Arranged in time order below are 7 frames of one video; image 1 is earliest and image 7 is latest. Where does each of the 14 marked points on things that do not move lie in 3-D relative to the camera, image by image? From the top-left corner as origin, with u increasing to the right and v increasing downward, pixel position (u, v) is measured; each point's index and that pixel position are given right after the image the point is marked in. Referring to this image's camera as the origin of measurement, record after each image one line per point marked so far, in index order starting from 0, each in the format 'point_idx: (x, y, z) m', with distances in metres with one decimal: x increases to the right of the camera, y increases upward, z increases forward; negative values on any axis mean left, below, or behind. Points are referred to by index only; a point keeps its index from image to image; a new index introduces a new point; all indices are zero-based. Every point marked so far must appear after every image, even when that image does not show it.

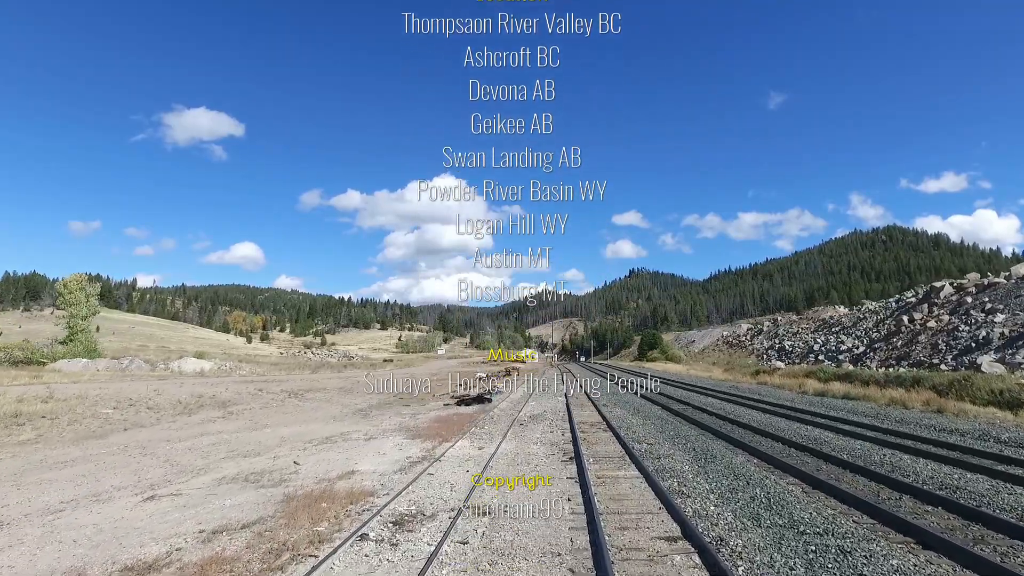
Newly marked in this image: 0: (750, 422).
0: (+8.0, -4.5, +17.7) m
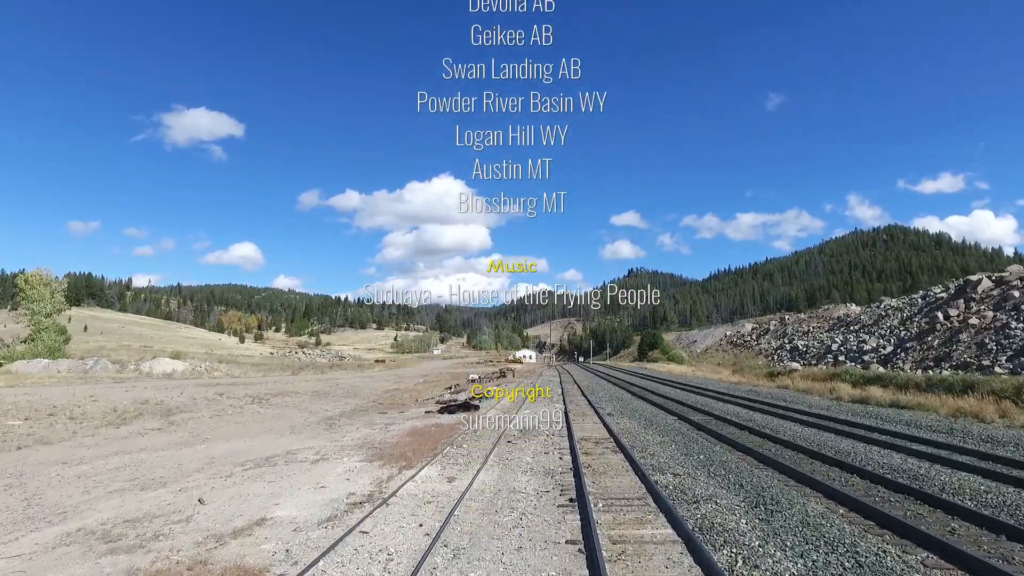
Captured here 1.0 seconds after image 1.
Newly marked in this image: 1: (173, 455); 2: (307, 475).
0: (+7.6, -4.0, +14.2) m
1: (-9.8, -4.9, +15.4) m
2: (-4.8, -4.4, +12.5) m
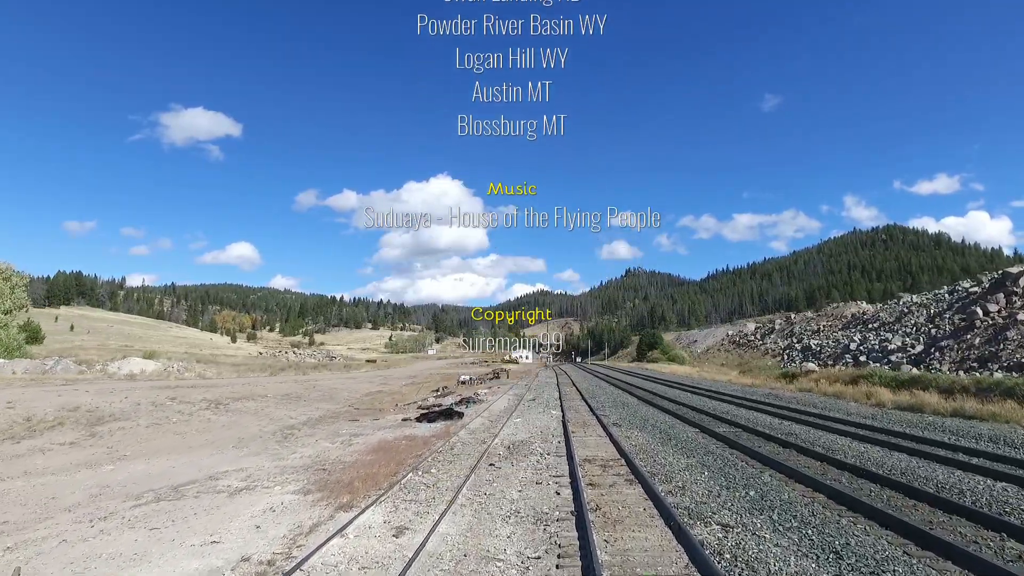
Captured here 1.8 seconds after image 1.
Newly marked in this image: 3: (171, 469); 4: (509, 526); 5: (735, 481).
0: (+7.2, -3.6, +10.8) m
1: (-10.2, -4.4, +12.0) m
2: (-5.2, -3.9, +9.2) m
3: (-8.6, -4.6, +13.4) m
4: (0.0, -3.5, +8.0) m
5: (+4.1, -3.6, +9.7) m
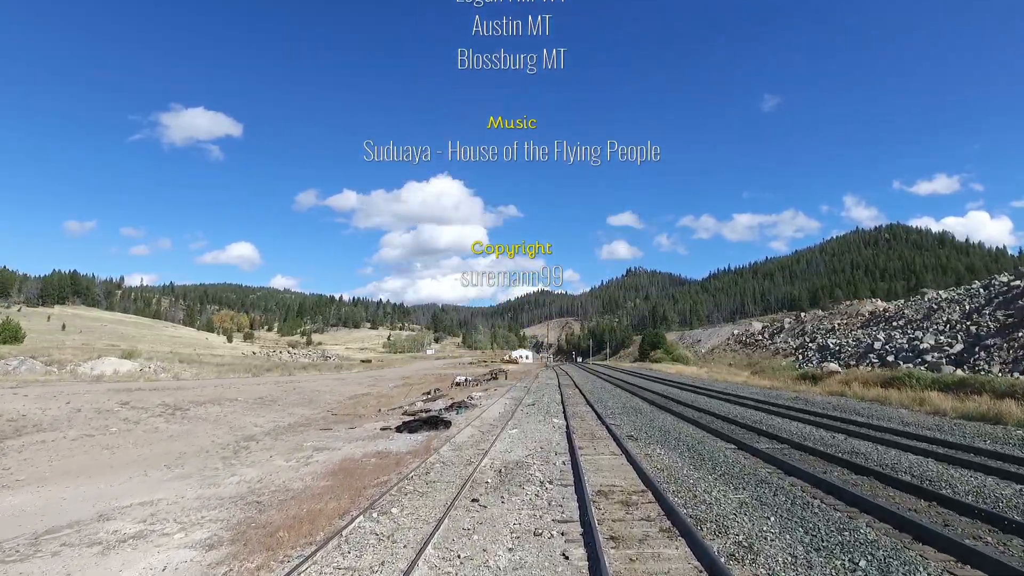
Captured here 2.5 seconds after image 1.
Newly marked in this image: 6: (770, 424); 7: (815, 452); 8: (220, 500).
0: (+7.0, -3.2, +7.8) m
1: (-10.4, -4.0, +8.9) m
2: (-5.4, -3.5, +6.1) m
3: (-8.8, -4.2, +10.3) m
4: (-0.2, -3.1, +4.9) m
5: (+3.9, -3.1, +6.7) m
6: (+8.4, -4.4, +17.2) m
7: (+6.9, -3.7, +11.9) m
8: (-5.8, -4.2, +10.6) m
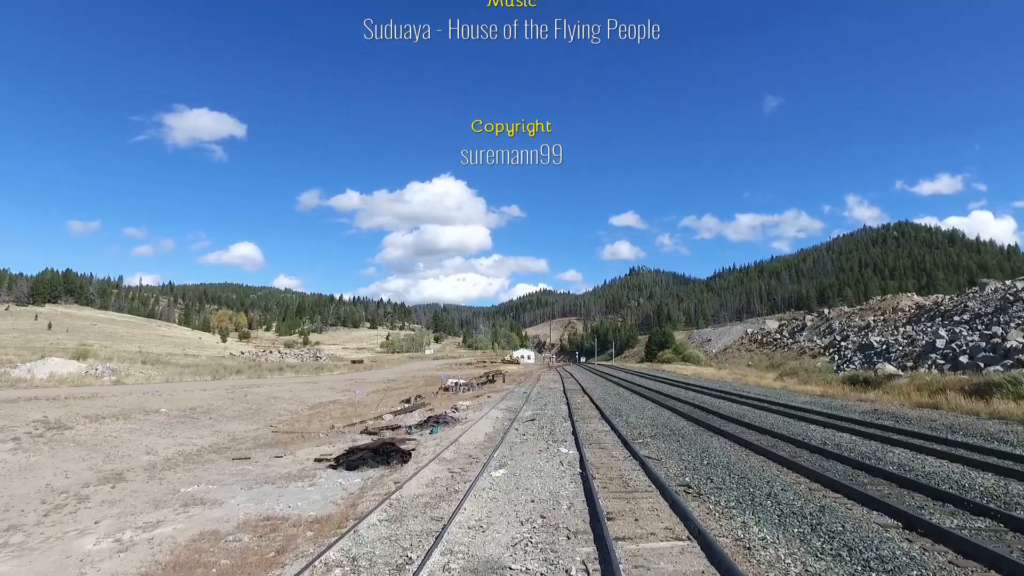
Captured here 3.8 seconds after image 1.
0: (+6.7, -2.4, +1.8) m
1: (-10.7, -3.2, +3.0) m
2: (-5.7, -2.8, +0.2) m
3: (-9.1, -3.4, +4.4) m
4: (-0.6, -2.4, -1.0) m
5: (+3.6, -2.4, +0.7) m
6: (+8.1, -3.7, +11.2) m
7: (+6.5, -2.9, +5.9) m
8: (-6.1, -3.4, +4.7) m
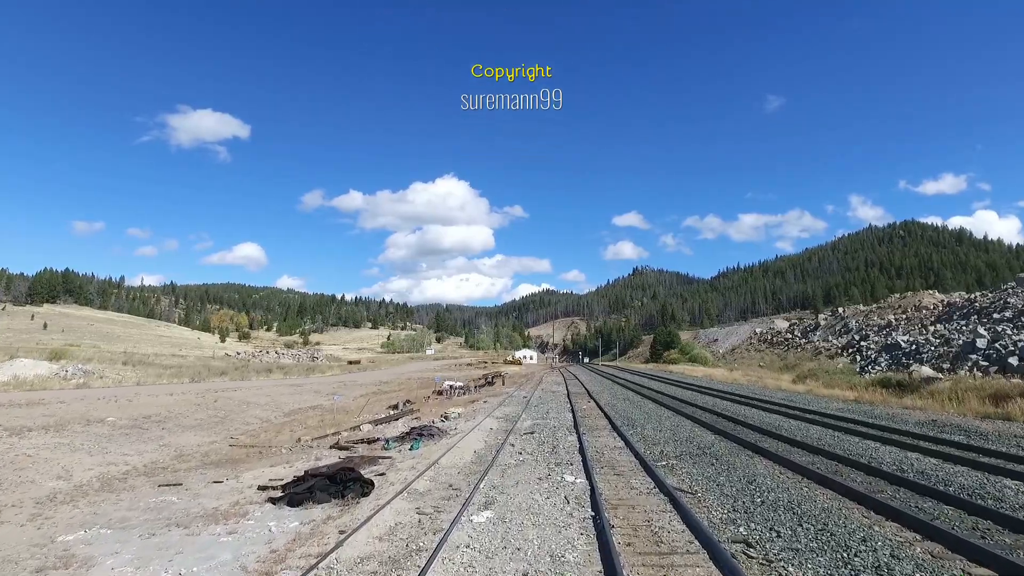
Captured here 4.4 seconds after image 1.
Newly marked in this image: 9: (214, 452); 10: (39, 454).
0: (+6.5, -2.1, -1.1) m
1: (-11.0, -2.9, +0.2) m
2: (-6.0, -2.5, -2.6) m
3: (-9.3, -3.1, +1.6) m
4: (-0.8, -2.0, -3.9) m
5: (+3.4, -2.1, -2.2) m
6: (+7.9, -3.4, +8.3) m
7: (+6.3, -2.6, +3.0) m
8: (-6.3, -3.1, +1.9) m
9: (-9.2, -5.0, +16.5) m
10: (-12.7, -4.5, +14.4) m
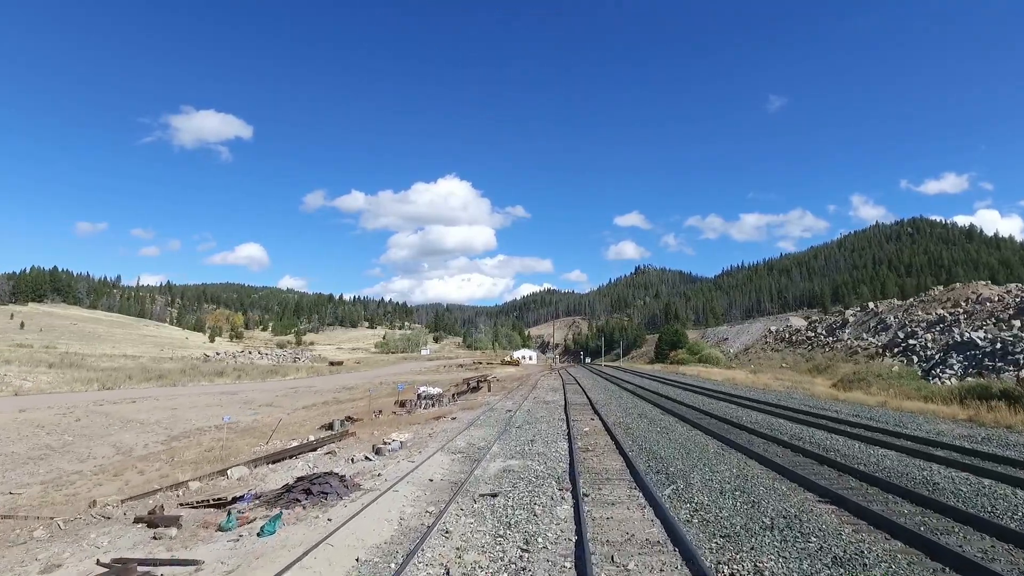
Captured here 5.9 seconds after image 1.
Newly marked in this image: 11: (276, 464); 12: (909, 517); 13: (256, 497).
0: (+5.4, -1.2, -8.4) m
1: (-12.0, -2.0, -7.0) m
2: (-7.0, -1.6, -9.9) m
3: (-10.3, -2.2, -5.6) m
4: (-1.8, -1.2, -11.1) m
5: (+2.3, -1.2, -9.5) m
6: (+6.9, -2.5, +1.0) m
7: (+5.3, -1.7, -4.3) m
8: (-7.3, -2.2, -5.4) m
9: (-10.2, -4.1, +9.3) m
10: (-13.7, -3.7, +7.1) m
11: (-6.1, -4.4, +14.0) m
12: (+6.1, -3.5, +7.8) m
13: (-5.2, -4.1, +11.2) m
